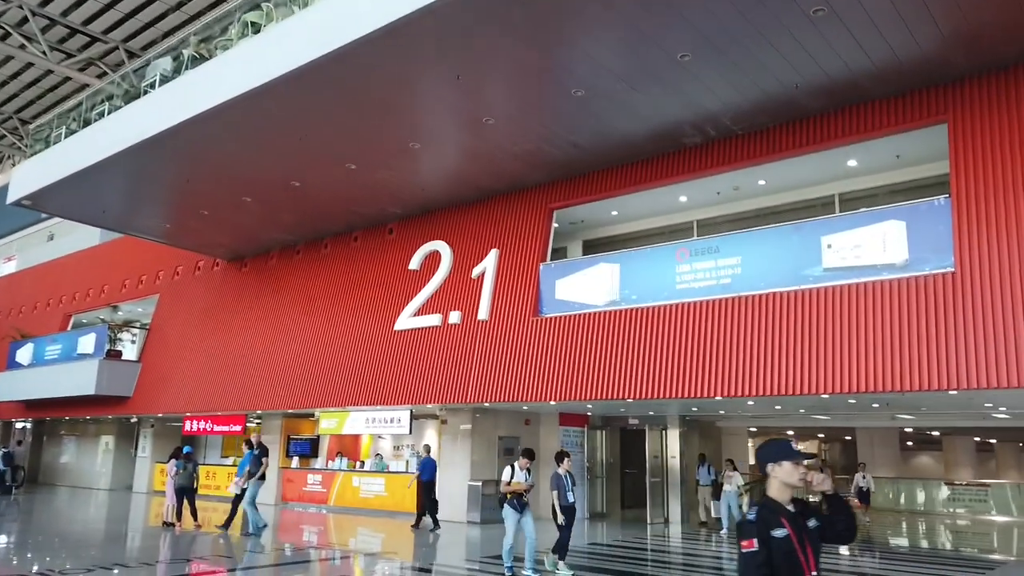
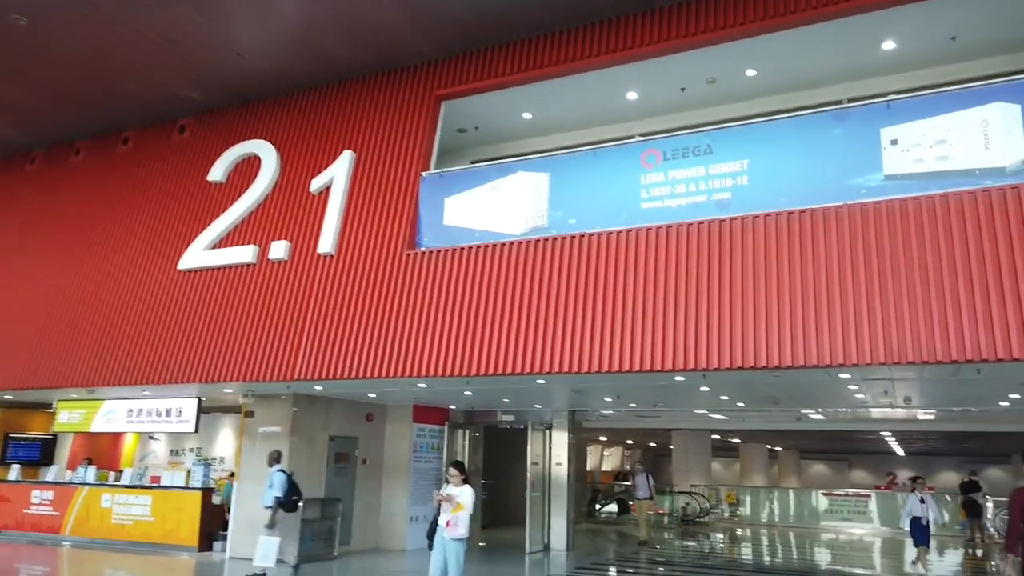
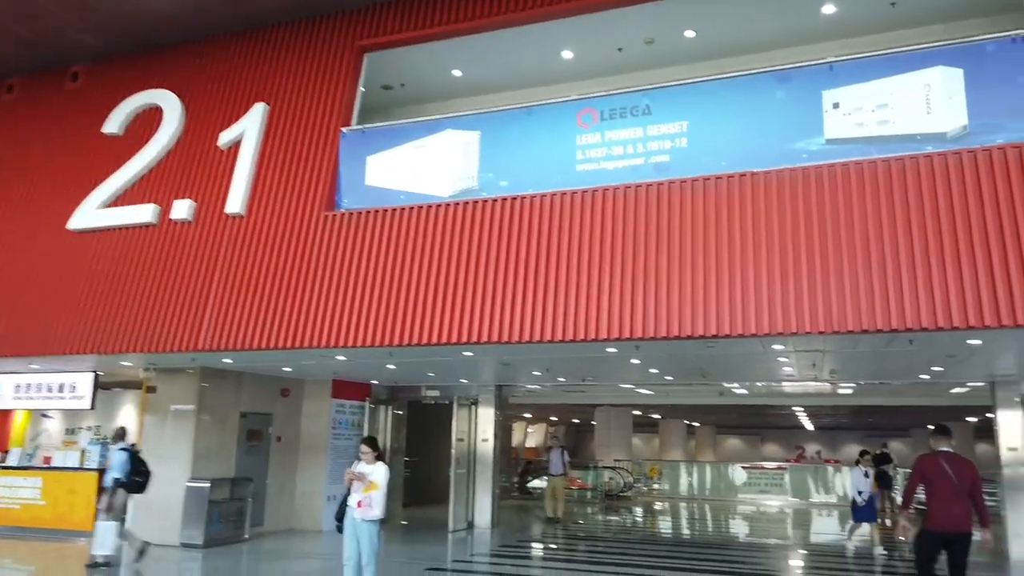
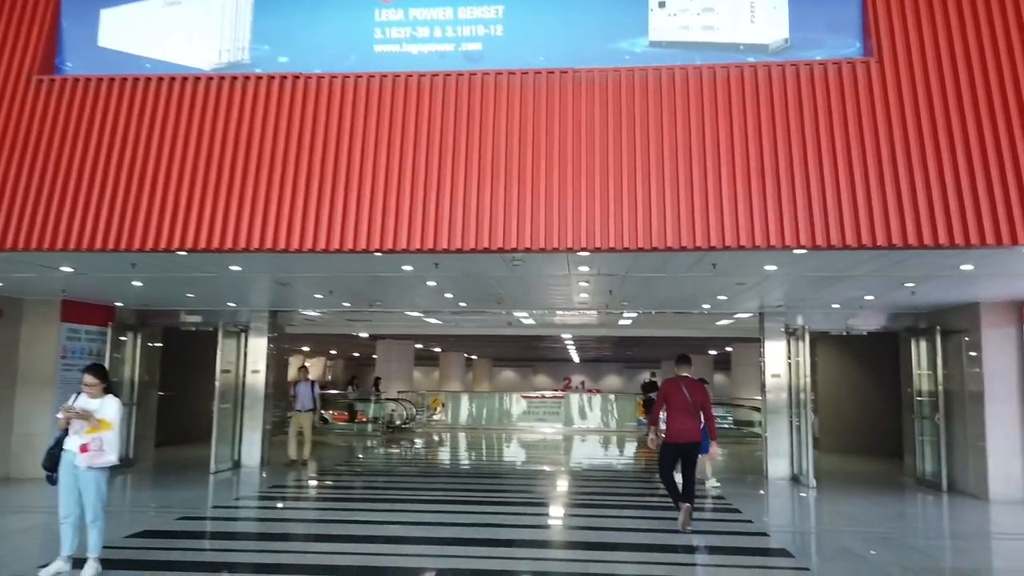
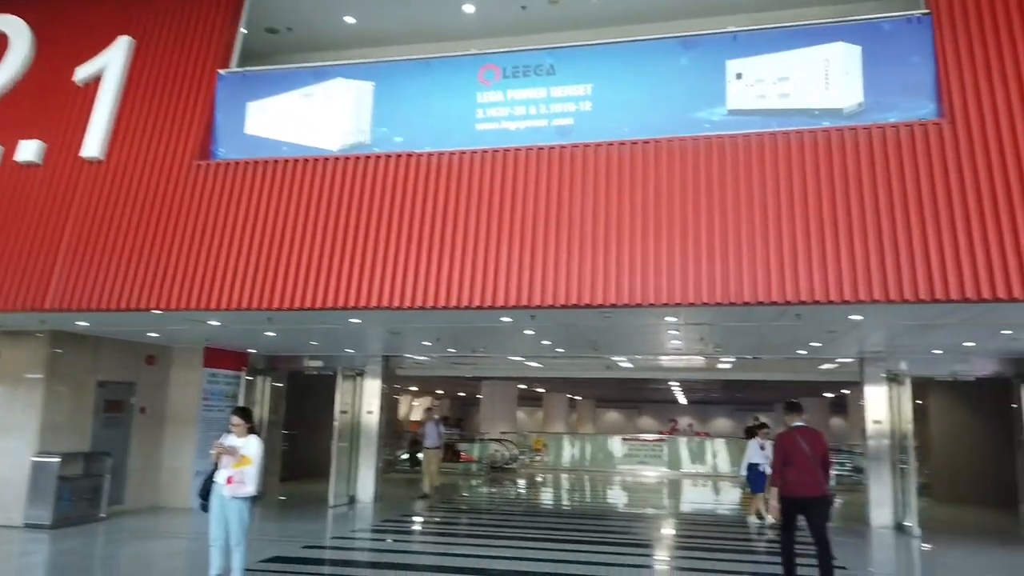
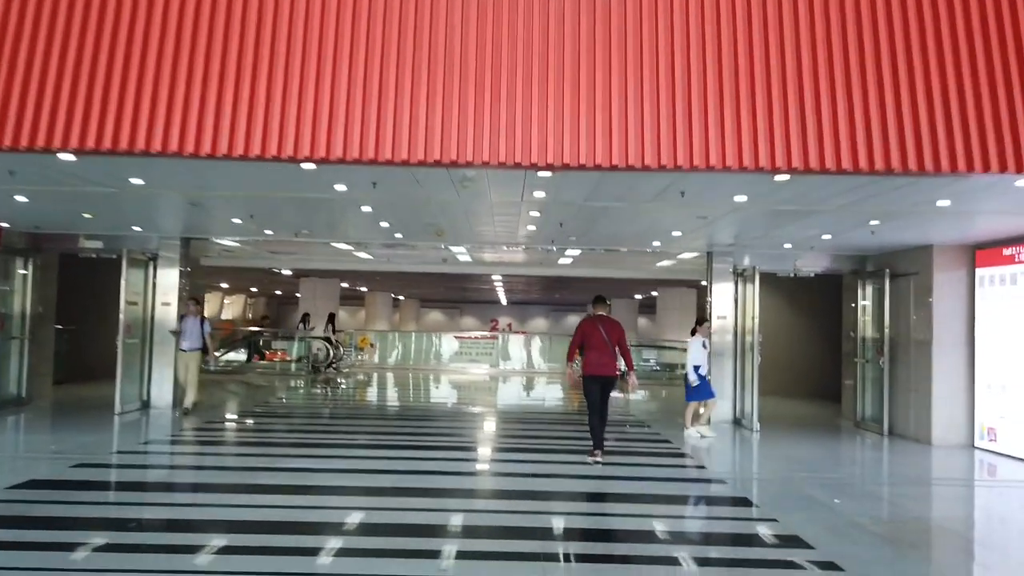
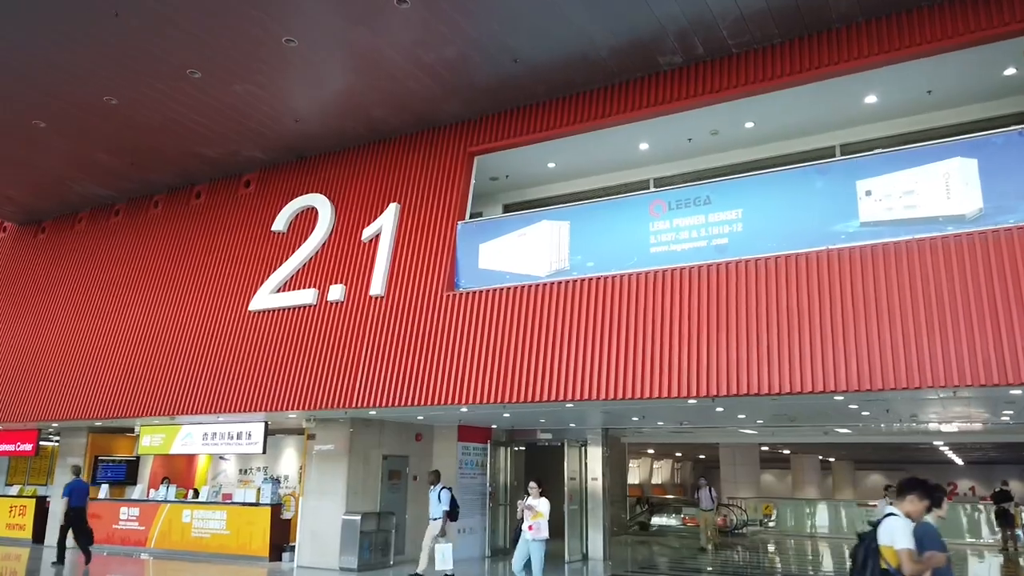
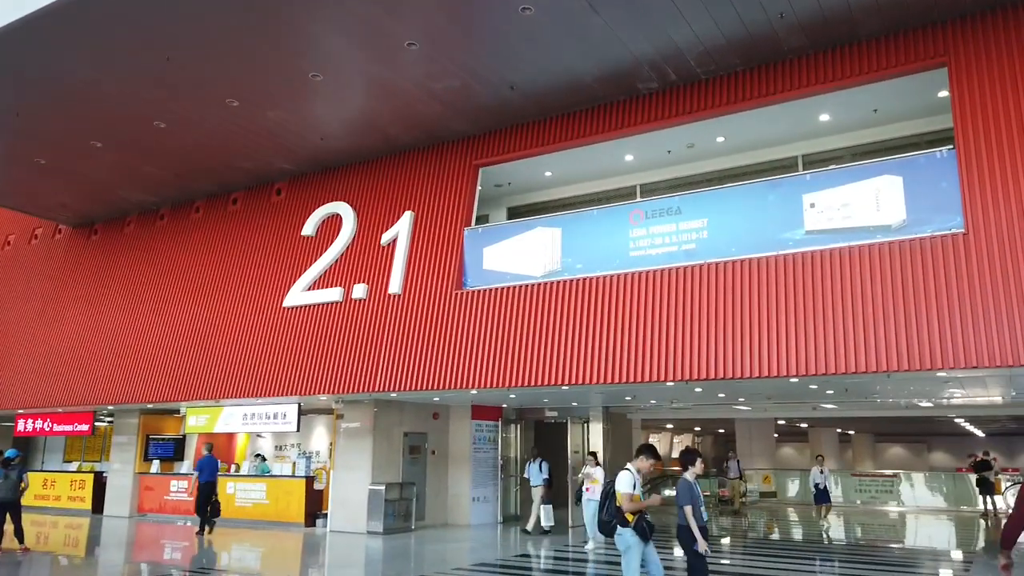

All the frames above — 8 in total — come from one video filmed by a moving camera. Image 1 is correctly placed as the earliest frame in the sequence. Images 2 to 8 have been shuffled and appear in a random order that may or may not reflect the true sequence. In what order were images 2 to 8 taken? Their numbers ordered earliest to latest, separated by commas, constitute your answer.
8, 7, 2, 3, 5, 4, 6
